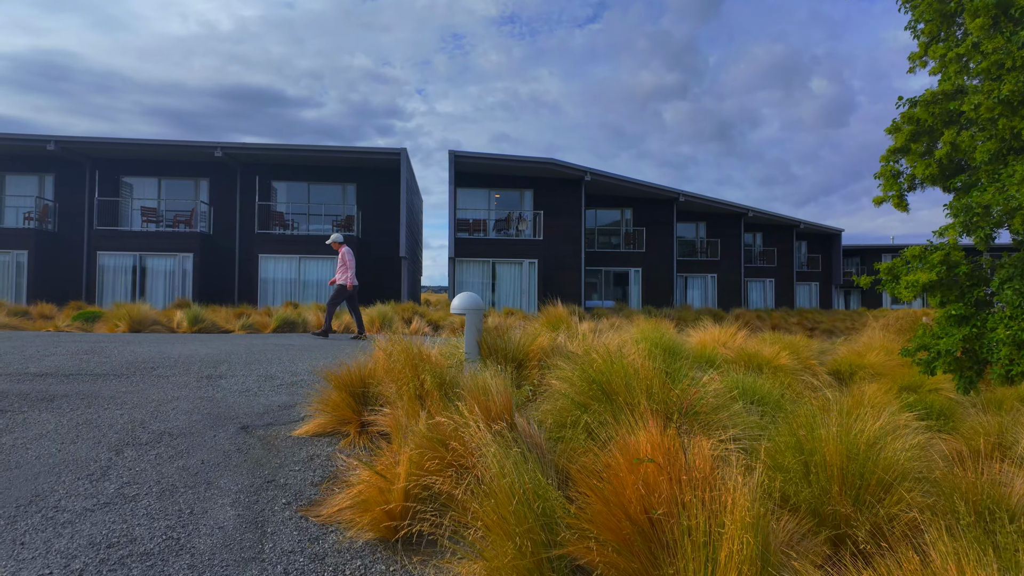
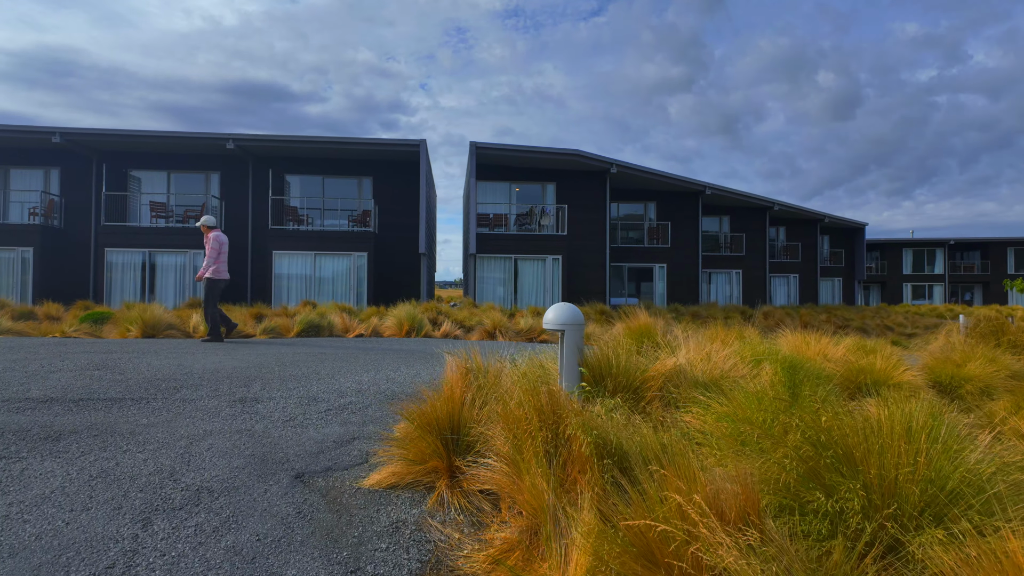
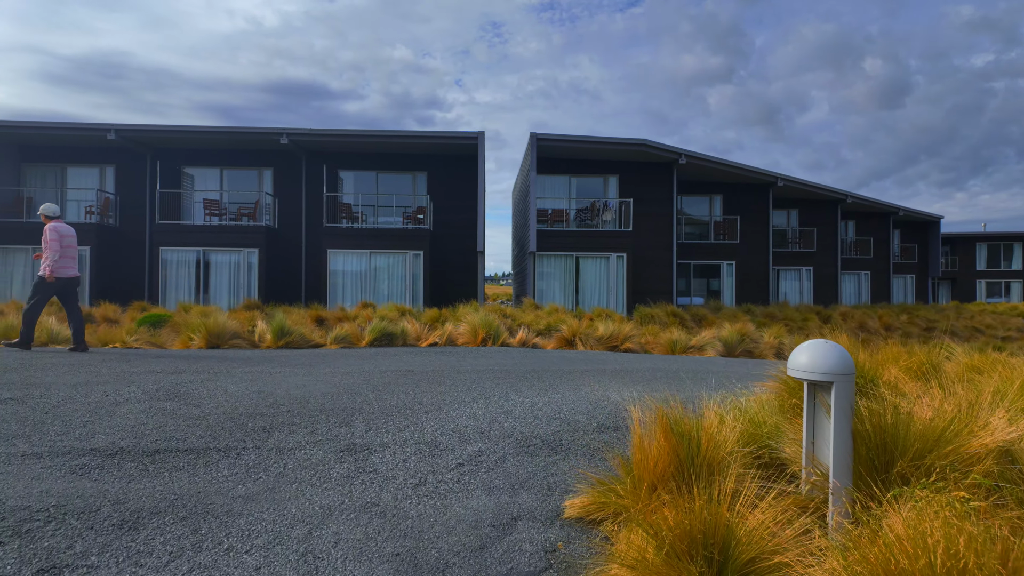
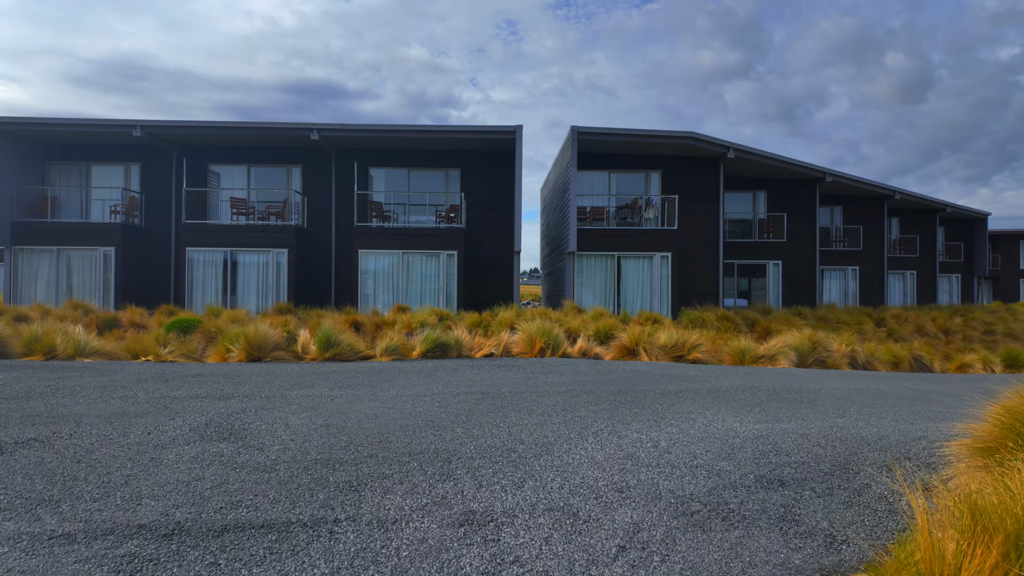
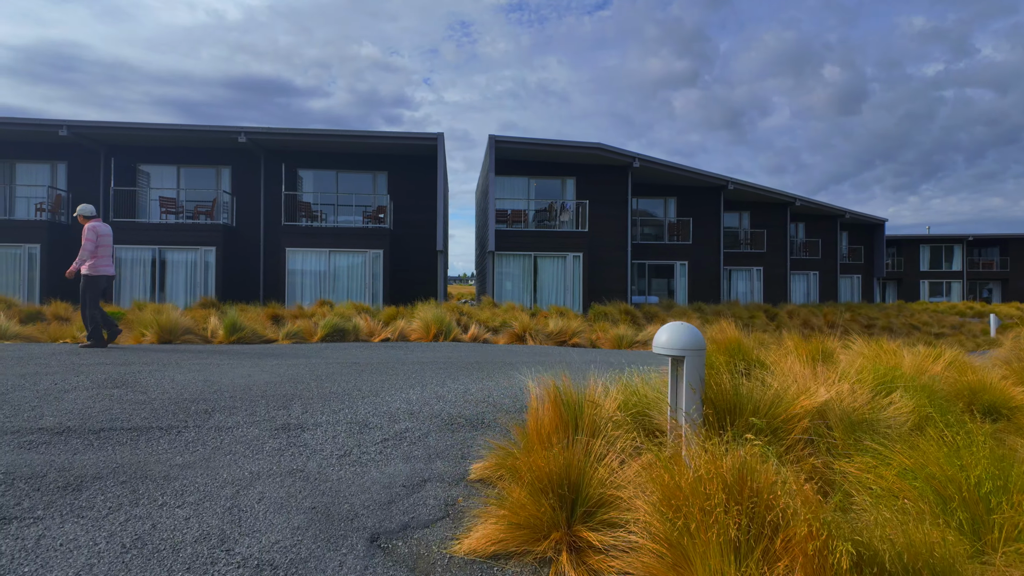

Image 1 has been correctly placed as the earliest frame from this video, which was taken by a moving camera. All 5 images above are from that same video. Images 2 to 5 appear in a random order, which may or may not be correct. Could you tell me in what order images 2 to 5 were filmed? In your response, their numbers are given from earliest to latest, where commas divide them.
2, 5, 3, 4
